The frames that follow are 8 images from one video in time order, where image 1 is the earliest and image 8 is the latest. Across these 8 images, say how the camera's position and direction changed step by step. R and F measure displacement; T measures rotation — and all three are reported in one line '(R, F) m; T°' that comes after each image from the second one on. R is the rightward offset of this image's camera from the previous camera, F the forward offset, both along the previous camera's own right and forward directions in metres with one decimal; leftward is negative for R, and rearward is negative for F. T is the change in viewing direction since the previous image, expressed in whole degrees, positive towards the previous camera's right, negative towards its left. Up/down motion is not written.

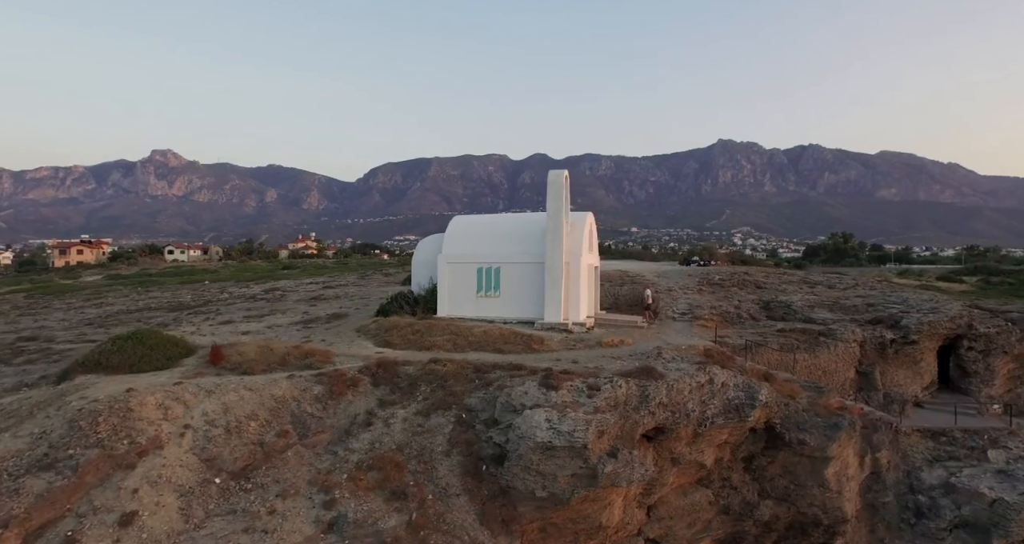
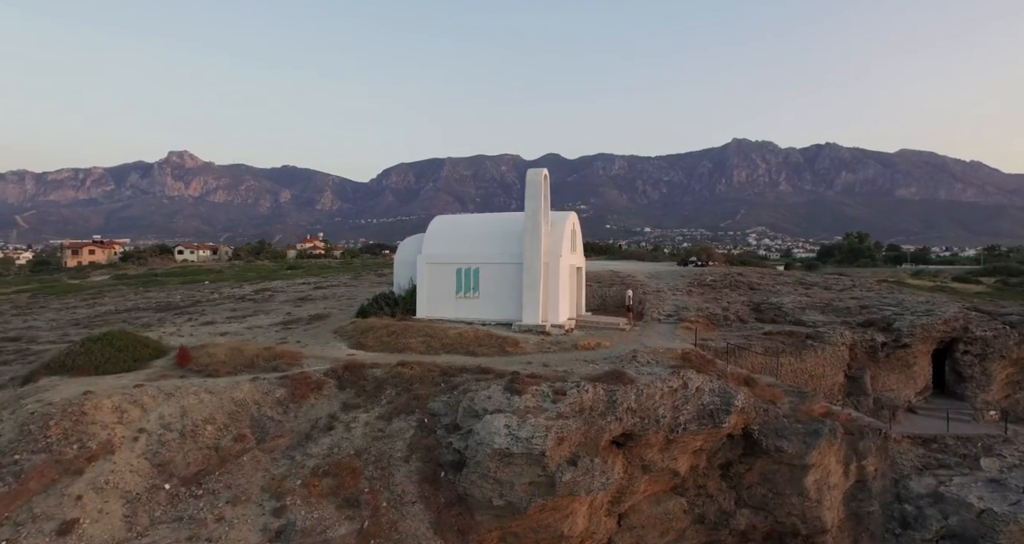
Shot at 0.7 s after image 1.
(+1.1, +0.4) m; -1°
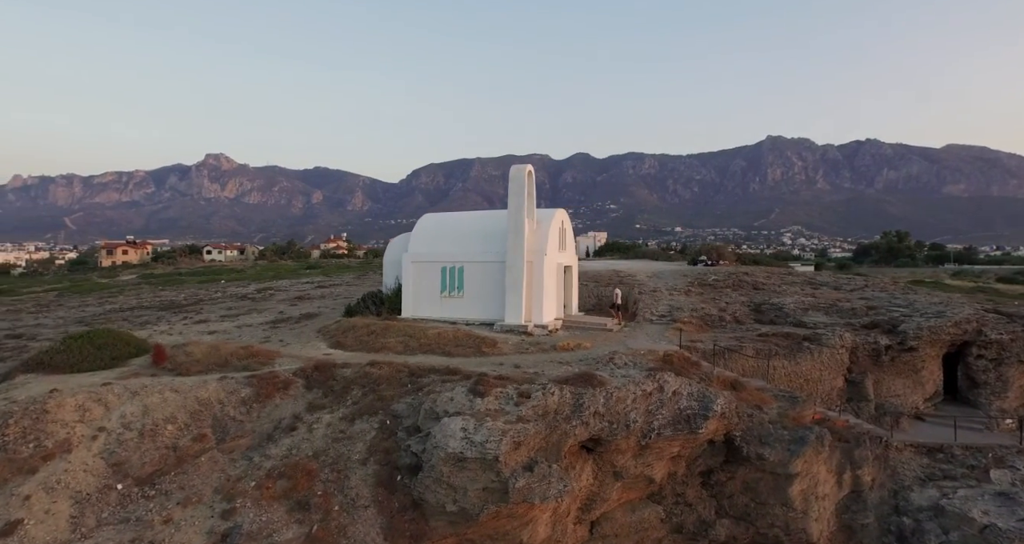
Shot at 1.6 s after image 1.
(+1.4, +0.4) m; -2°
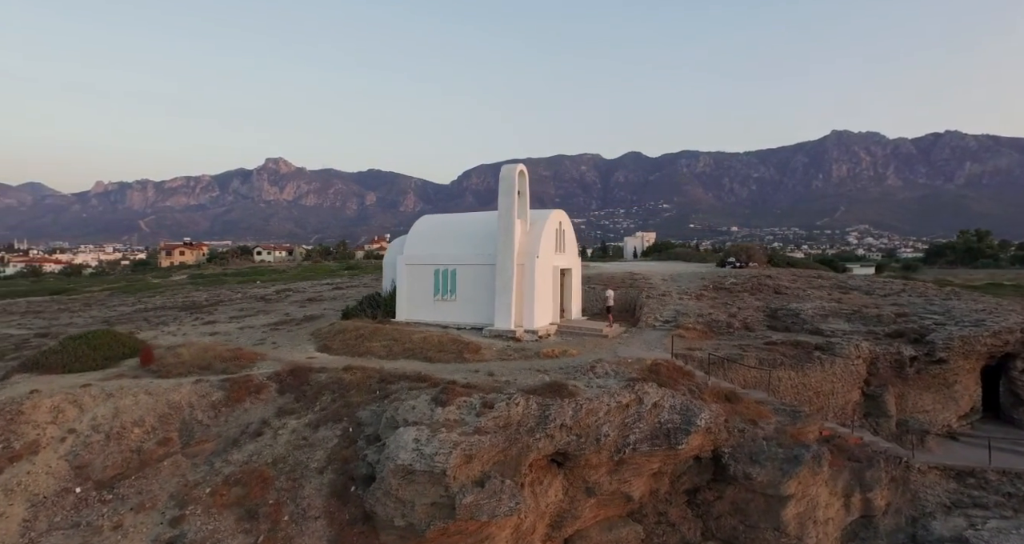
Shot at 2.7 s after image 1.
(+1.7, +0.6) m; -4°
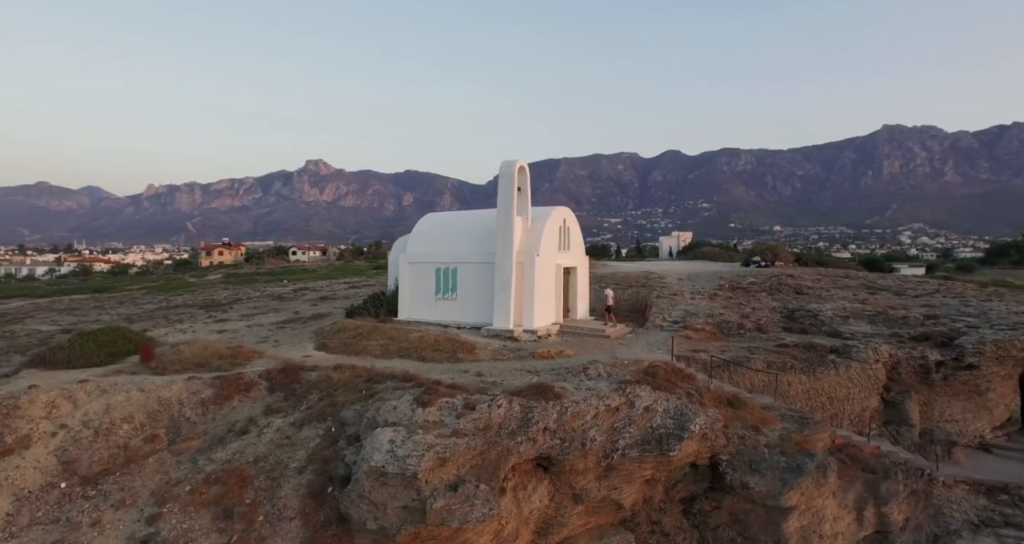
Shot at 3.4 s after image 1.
(+1.0, +0.4) m; -3°
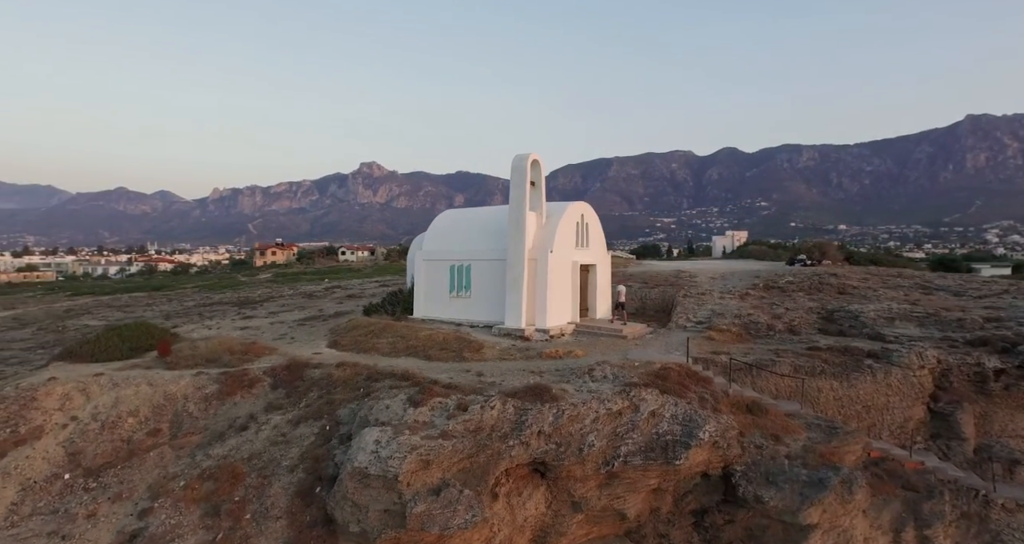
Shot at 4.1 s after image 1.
(+1.0, +0.6) m; -5°
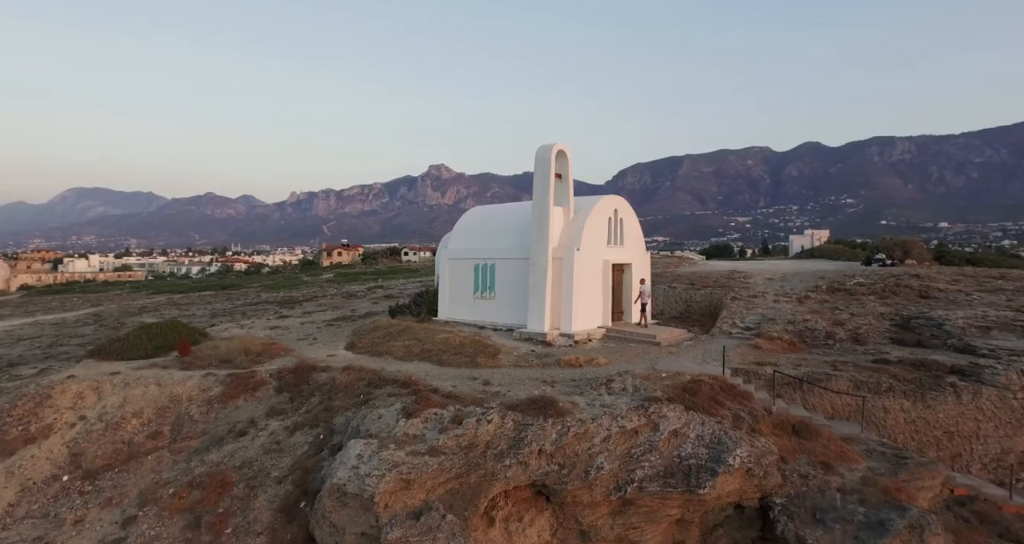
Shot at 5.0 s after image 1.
(+1.1, +1.3) m; -6°
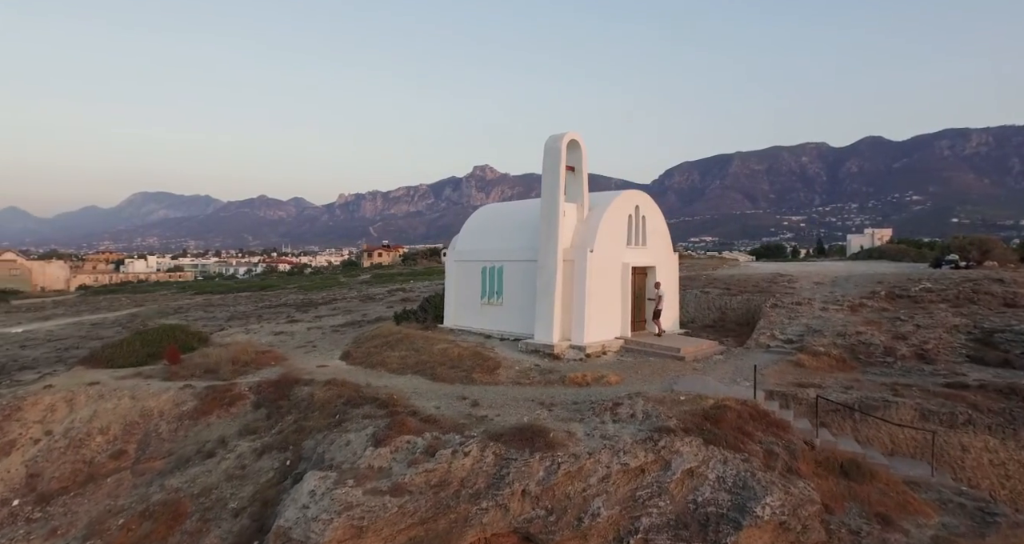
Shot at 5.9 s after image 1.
(+0.9, +1.6) m; -4°
